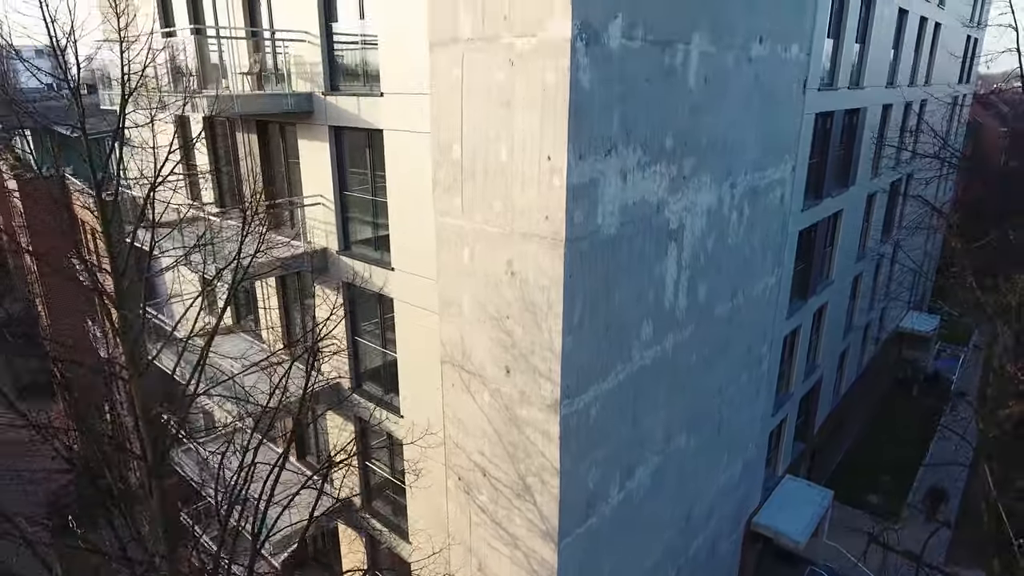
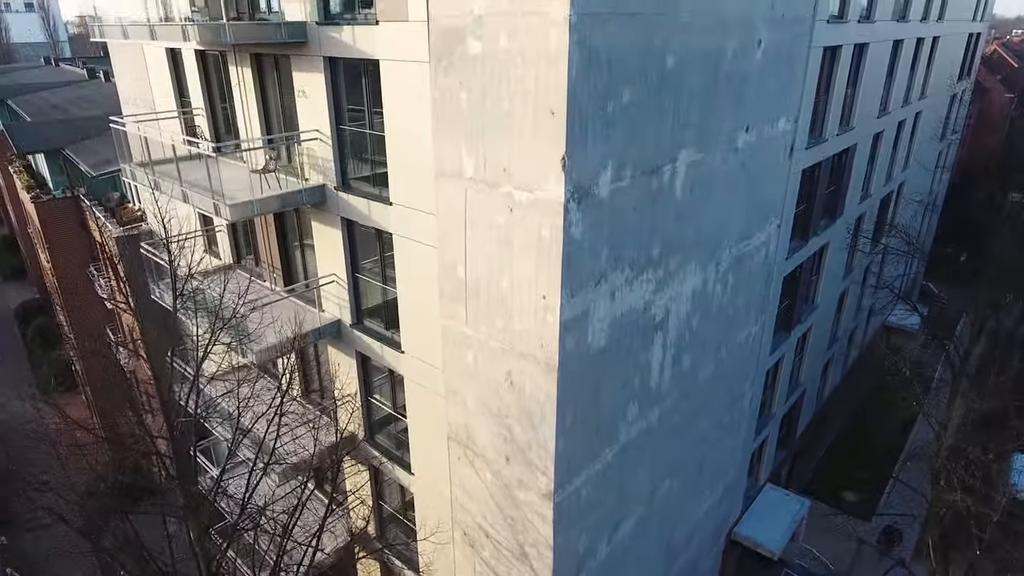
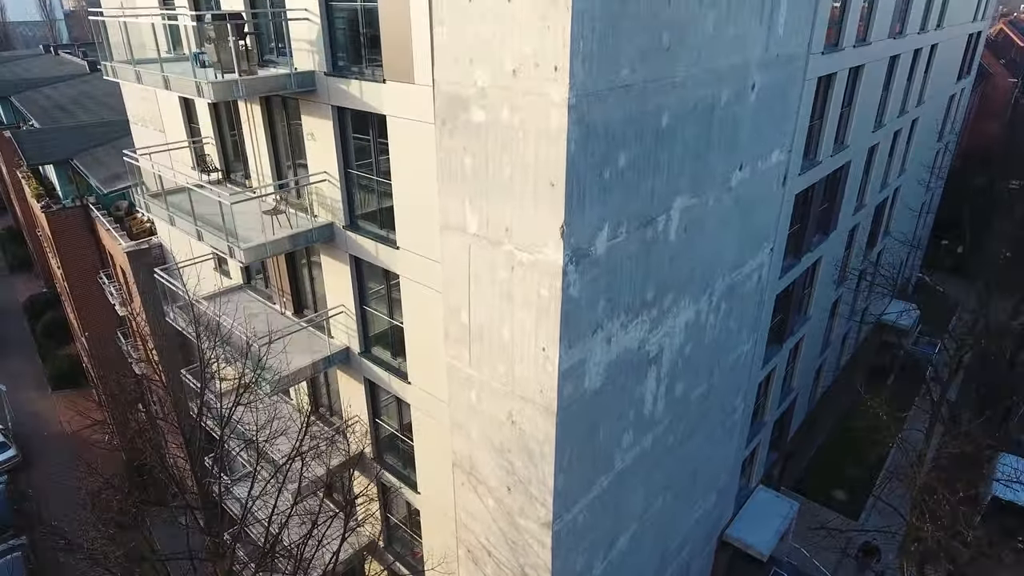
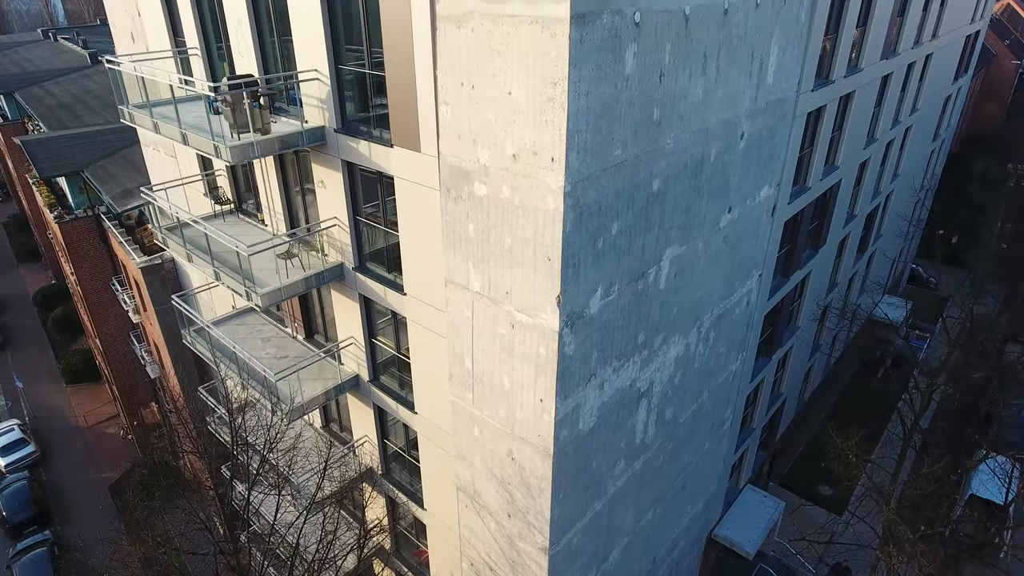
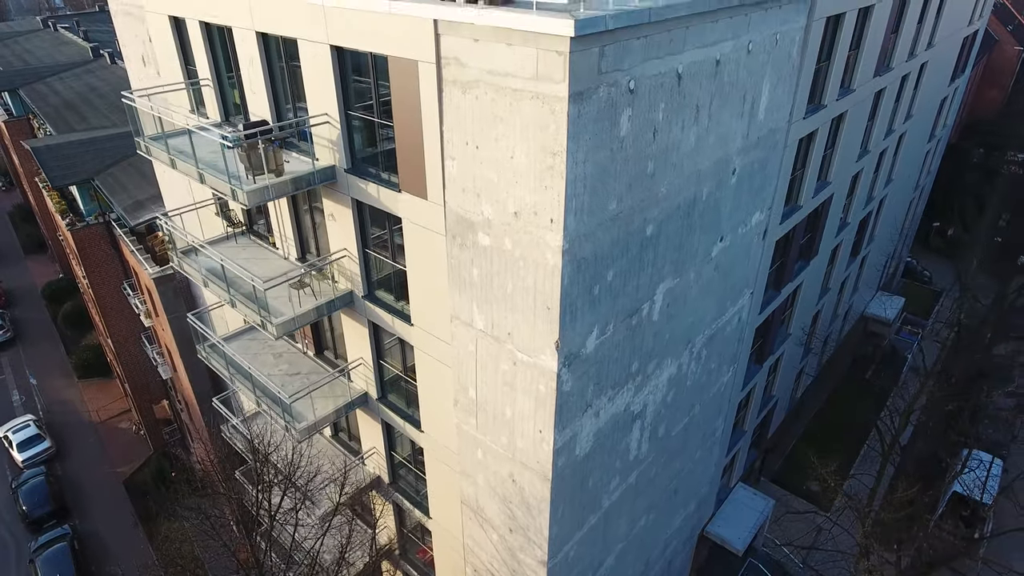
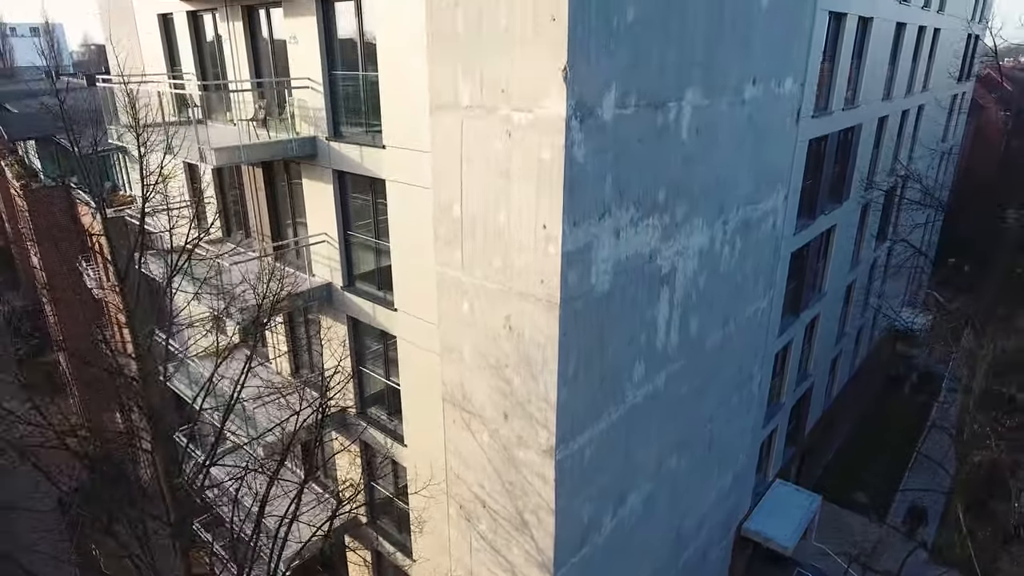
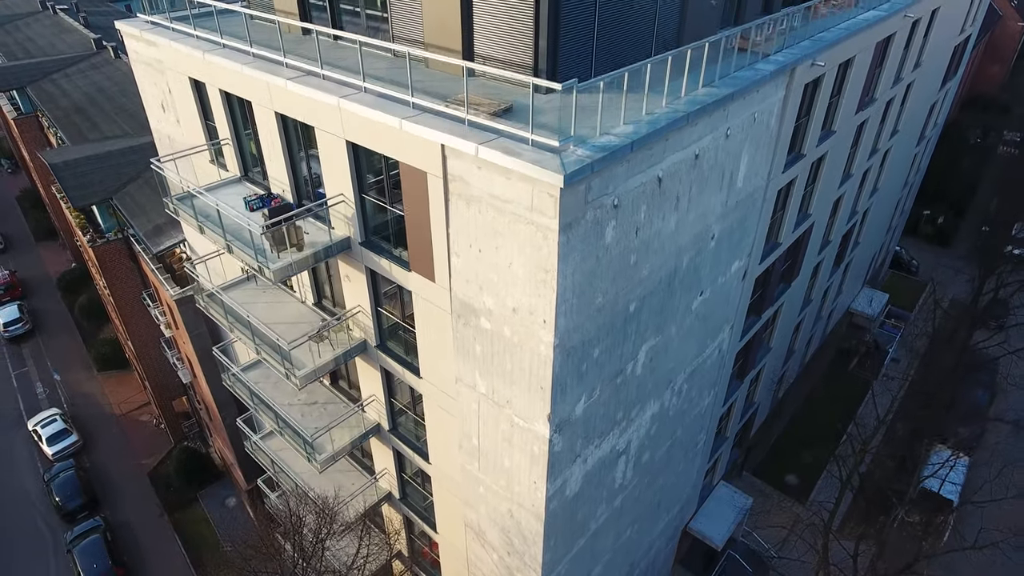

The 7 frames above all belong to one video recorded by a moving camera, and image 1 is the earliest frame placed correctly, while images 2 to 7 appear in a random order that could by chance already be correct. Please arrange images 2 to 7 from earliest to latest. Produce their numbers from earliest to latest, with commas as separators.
6, 2, 3, 4, 5, 7
